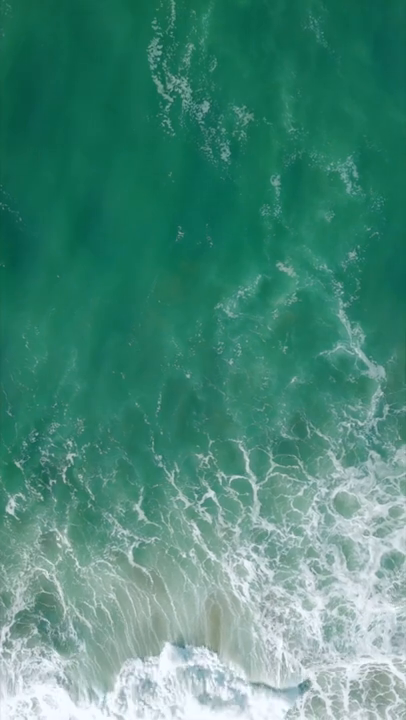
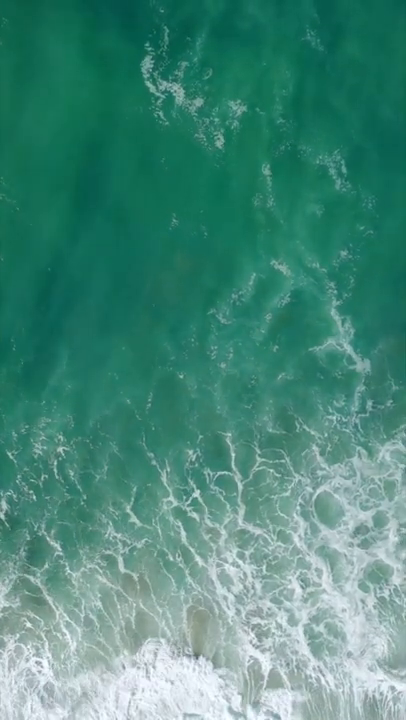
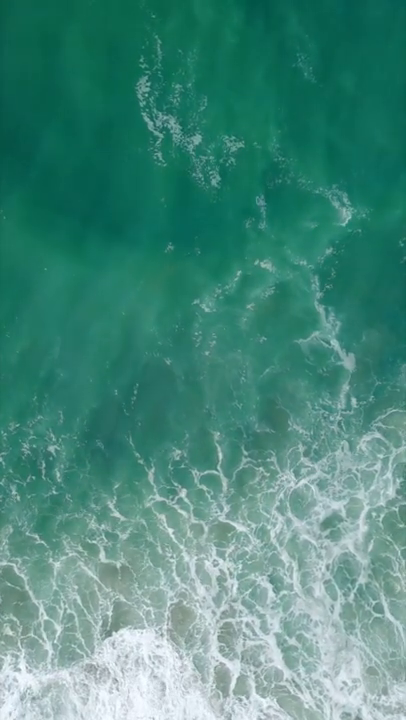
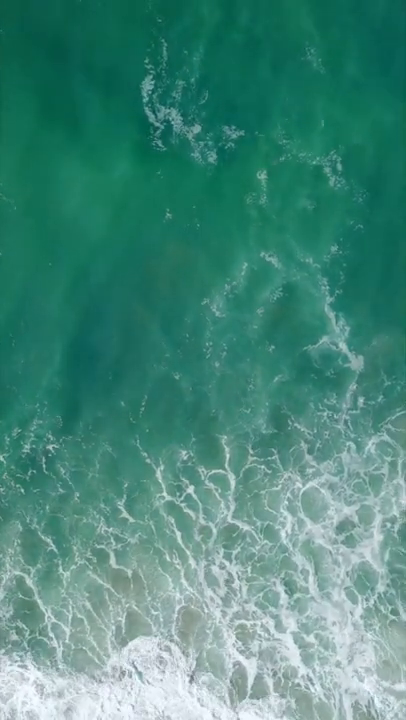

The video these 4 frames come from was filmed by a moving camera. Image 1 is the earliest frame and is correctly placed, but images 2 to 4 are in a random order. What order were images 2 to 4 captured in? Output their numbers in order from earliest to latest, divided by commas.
2, 4, 3
